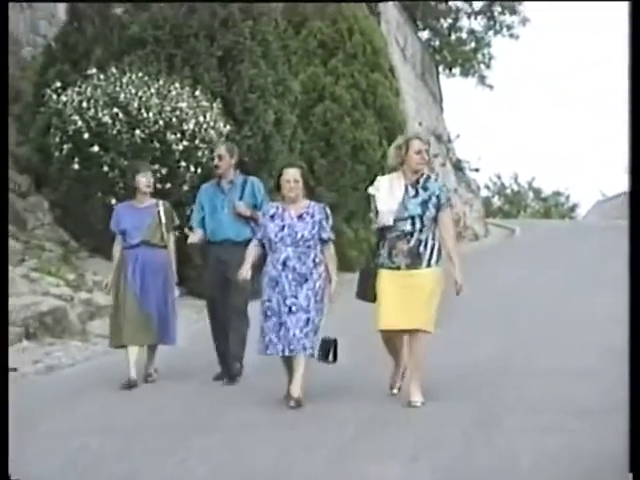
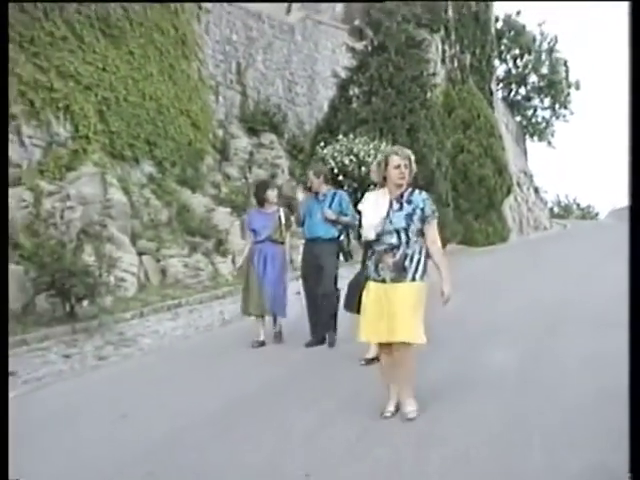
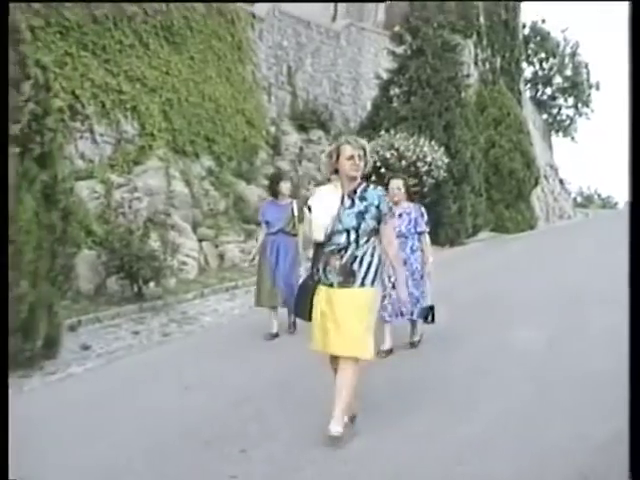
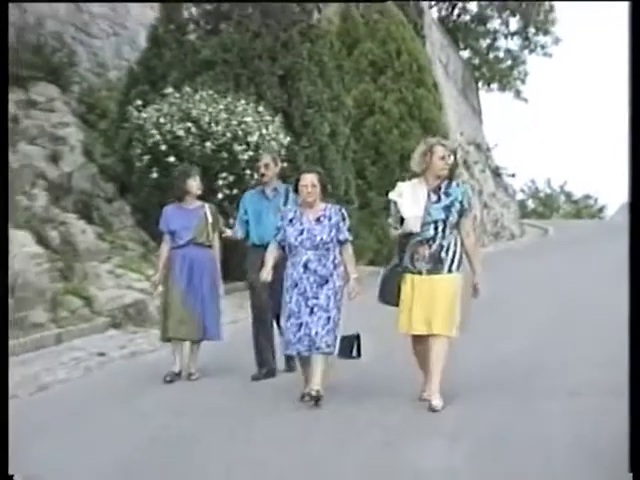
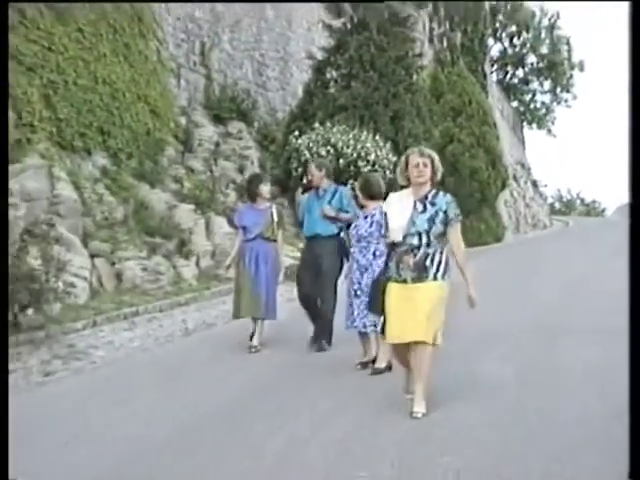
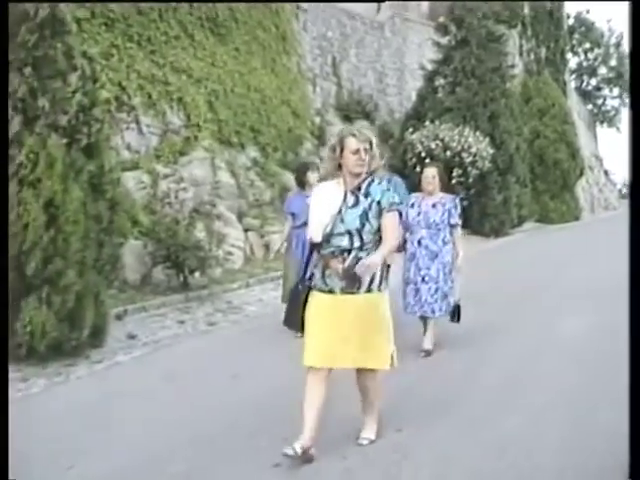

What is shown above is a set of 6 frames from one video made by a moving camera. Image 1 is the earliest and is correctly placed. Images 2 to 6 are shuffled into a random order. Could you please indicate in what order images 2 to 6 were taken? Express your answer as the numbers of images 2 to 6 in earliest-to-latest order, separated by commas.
4, 5, 2, 3, 6
